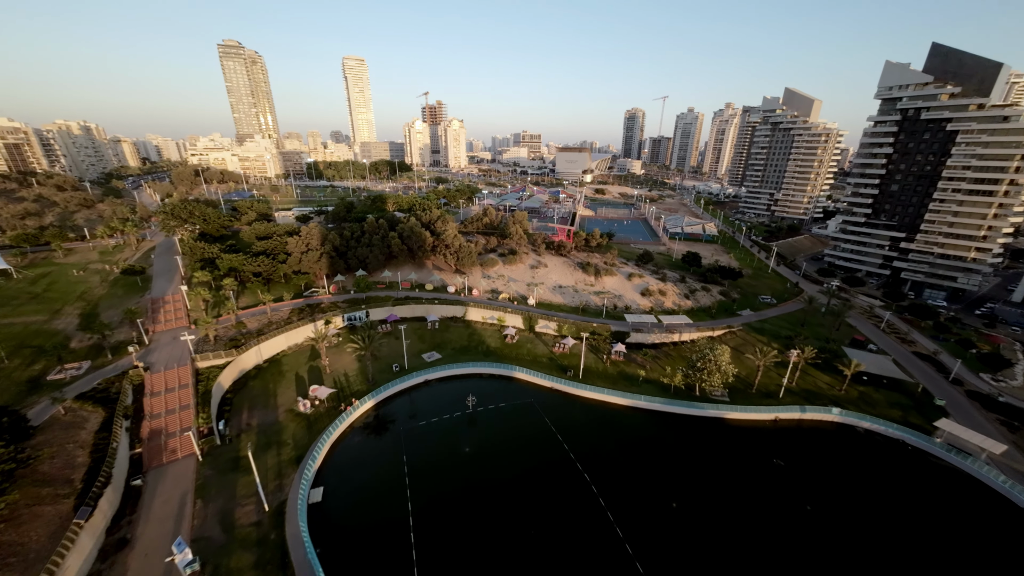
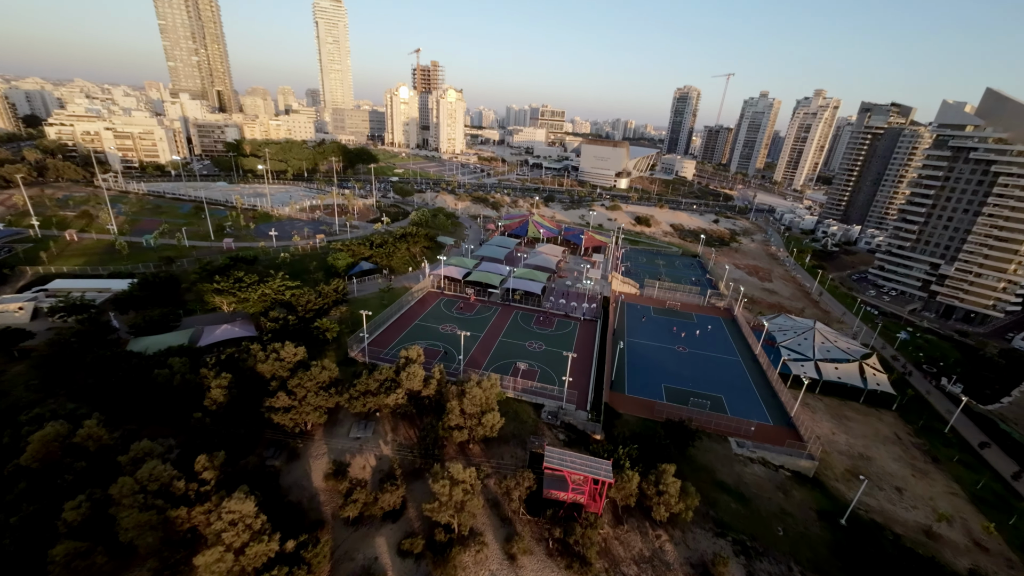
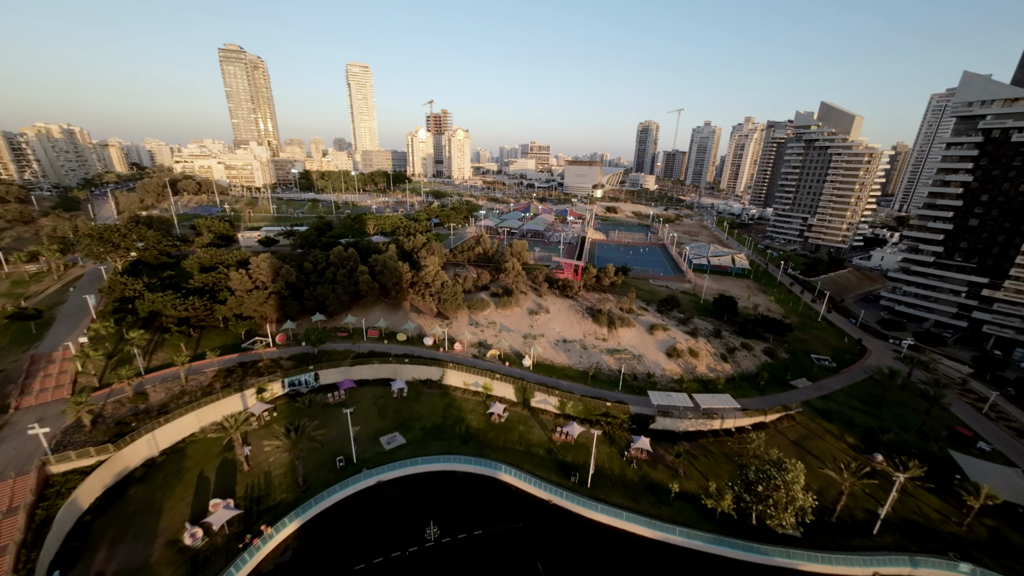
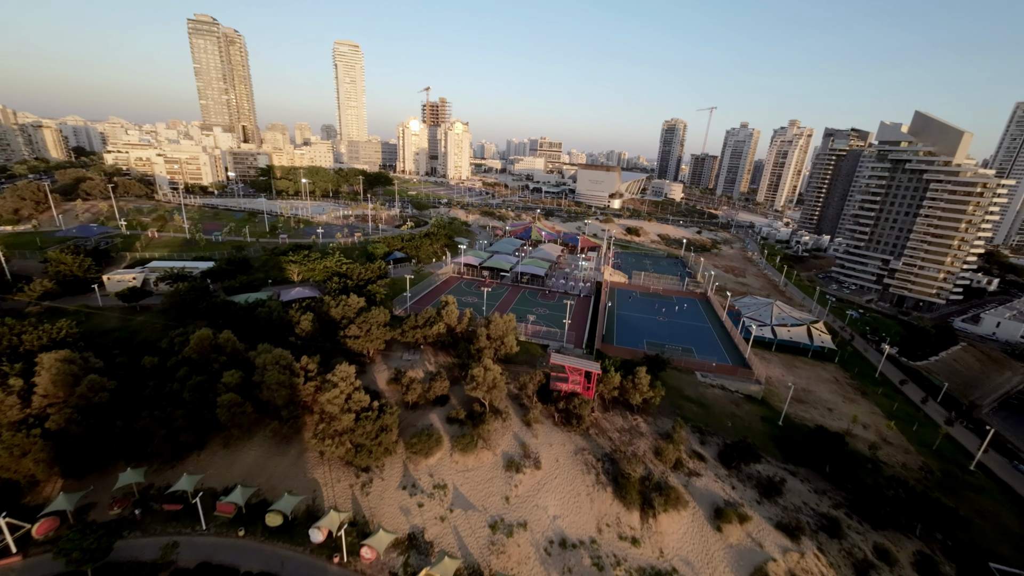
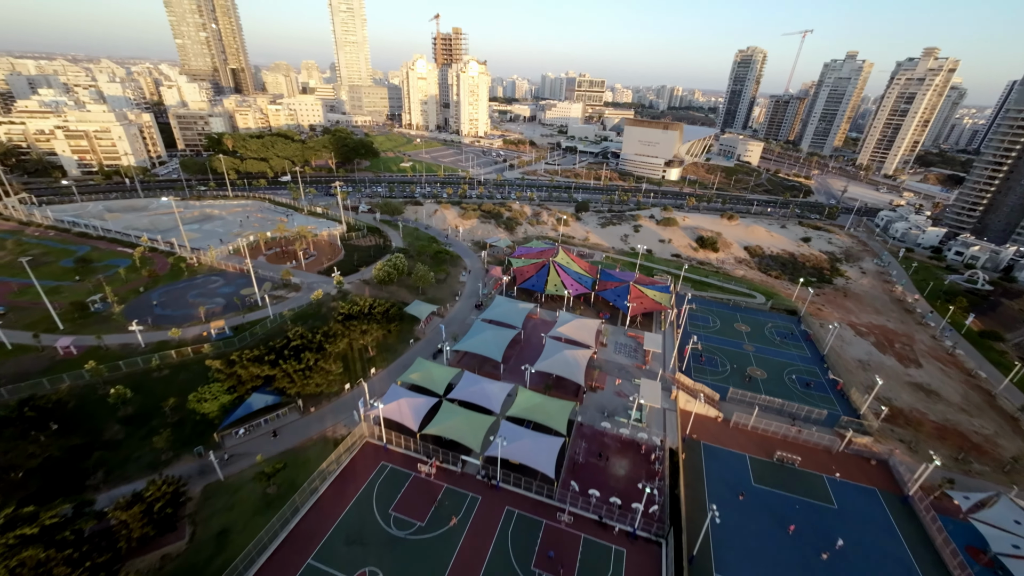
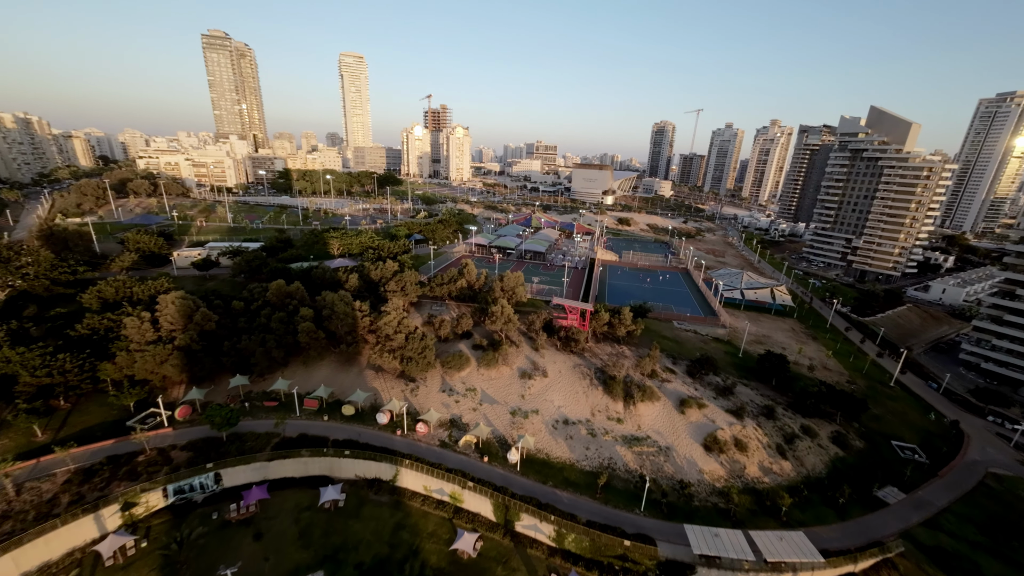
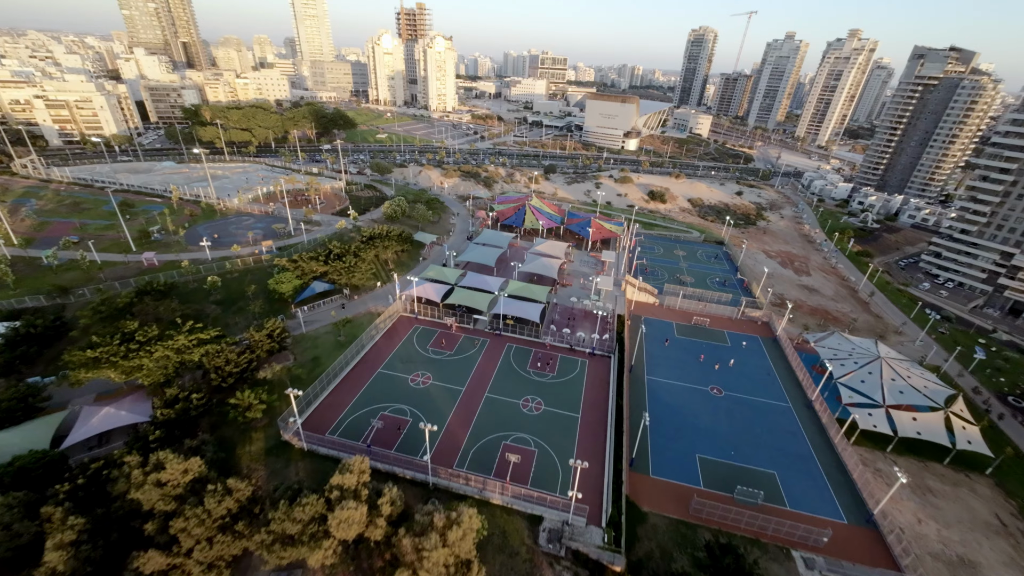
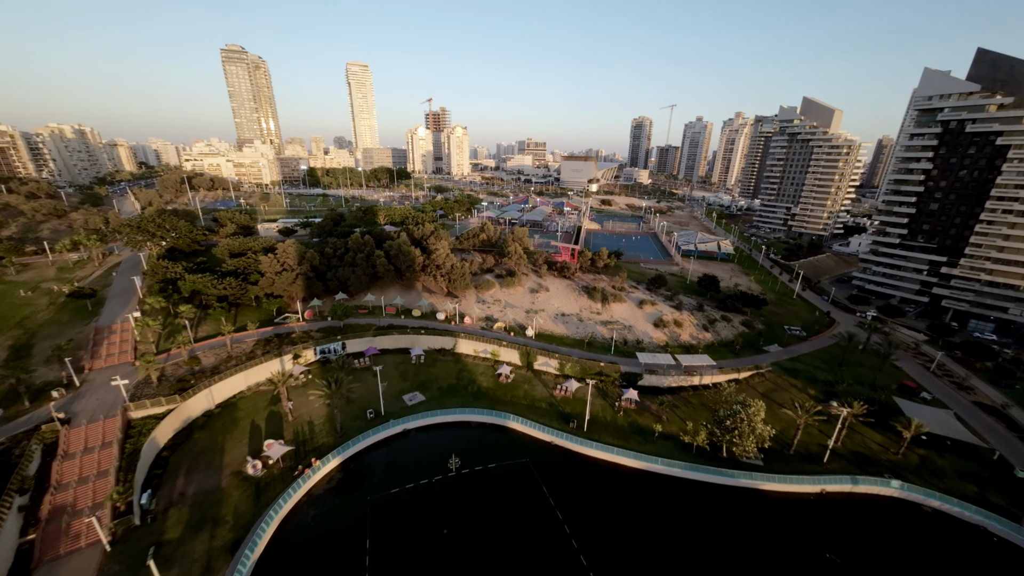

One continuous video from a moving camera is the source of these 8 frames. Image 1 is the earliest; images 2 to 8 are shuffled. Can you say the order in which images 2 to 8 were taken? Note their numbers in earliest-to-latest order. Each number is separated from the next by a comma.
8, 3, 6, 4, 2, 7, 5
